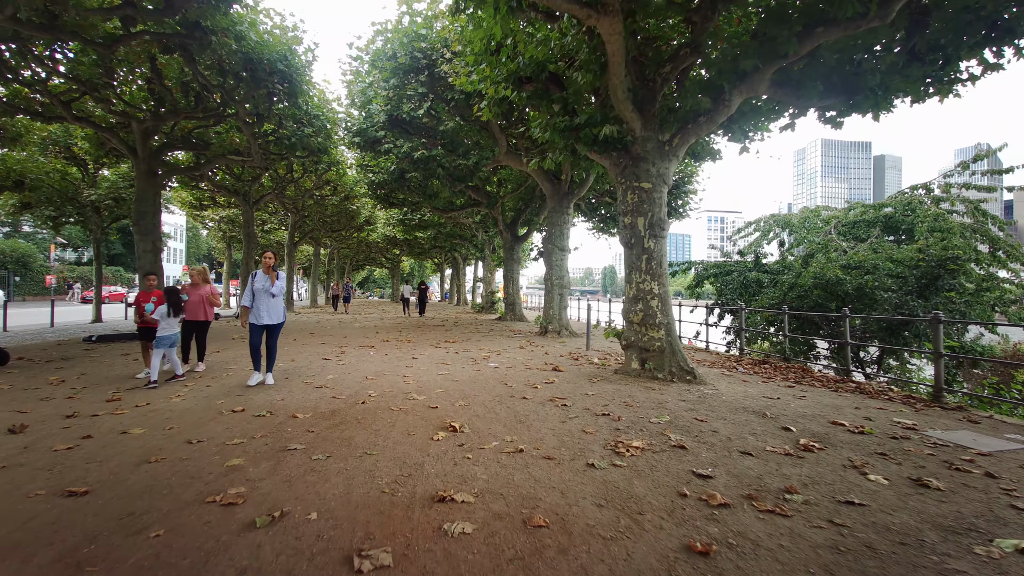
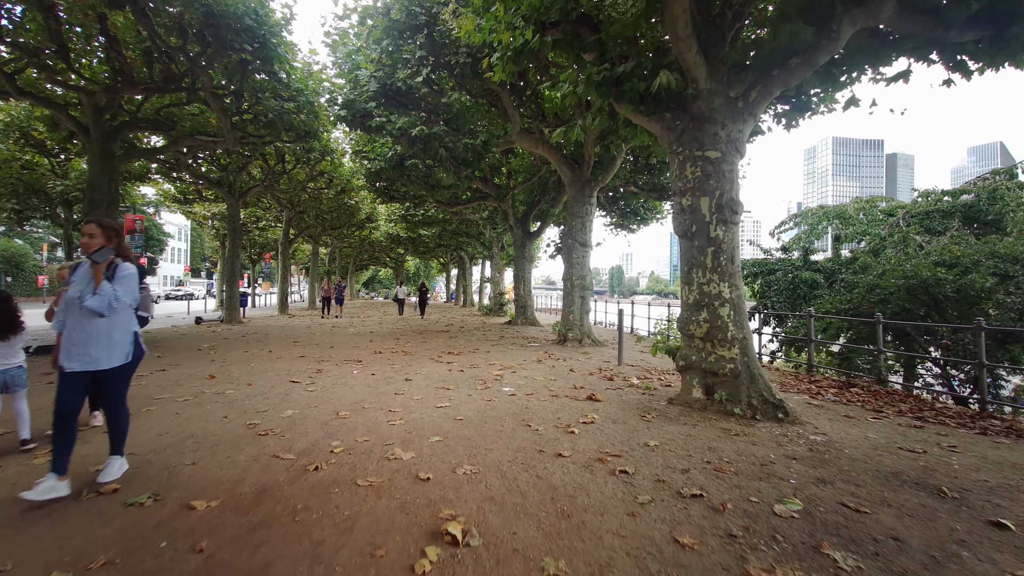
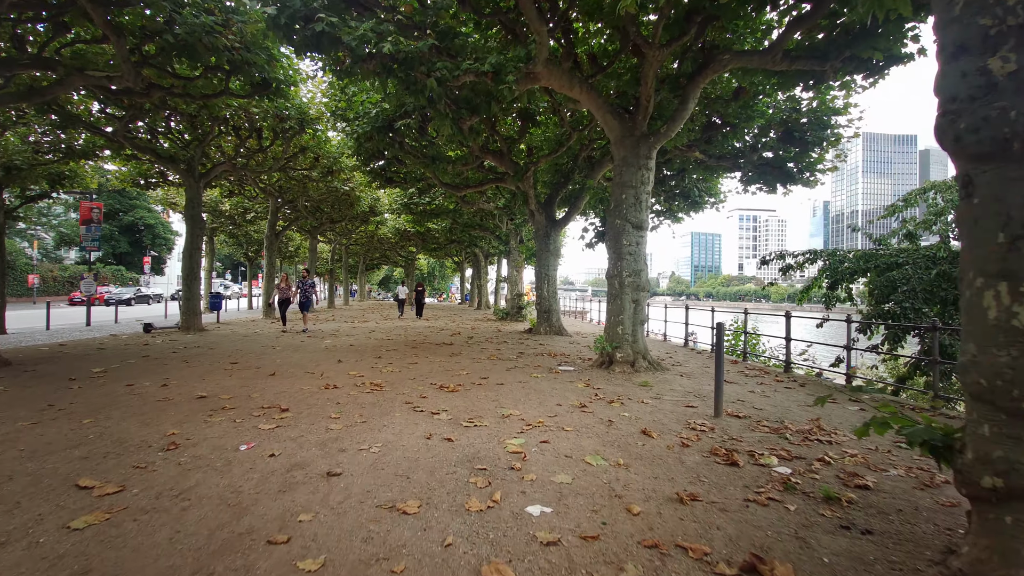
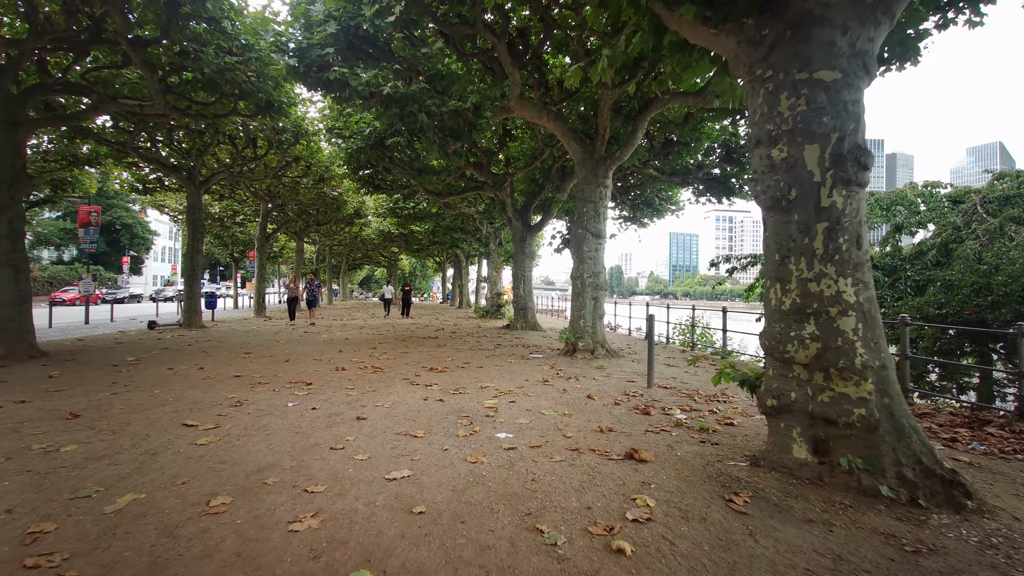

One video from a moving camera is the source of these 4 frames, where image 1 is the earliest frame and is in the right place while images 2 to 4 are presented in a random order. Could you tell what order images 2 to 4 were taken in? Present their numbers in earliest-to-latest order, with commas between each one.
2, 4, 3
